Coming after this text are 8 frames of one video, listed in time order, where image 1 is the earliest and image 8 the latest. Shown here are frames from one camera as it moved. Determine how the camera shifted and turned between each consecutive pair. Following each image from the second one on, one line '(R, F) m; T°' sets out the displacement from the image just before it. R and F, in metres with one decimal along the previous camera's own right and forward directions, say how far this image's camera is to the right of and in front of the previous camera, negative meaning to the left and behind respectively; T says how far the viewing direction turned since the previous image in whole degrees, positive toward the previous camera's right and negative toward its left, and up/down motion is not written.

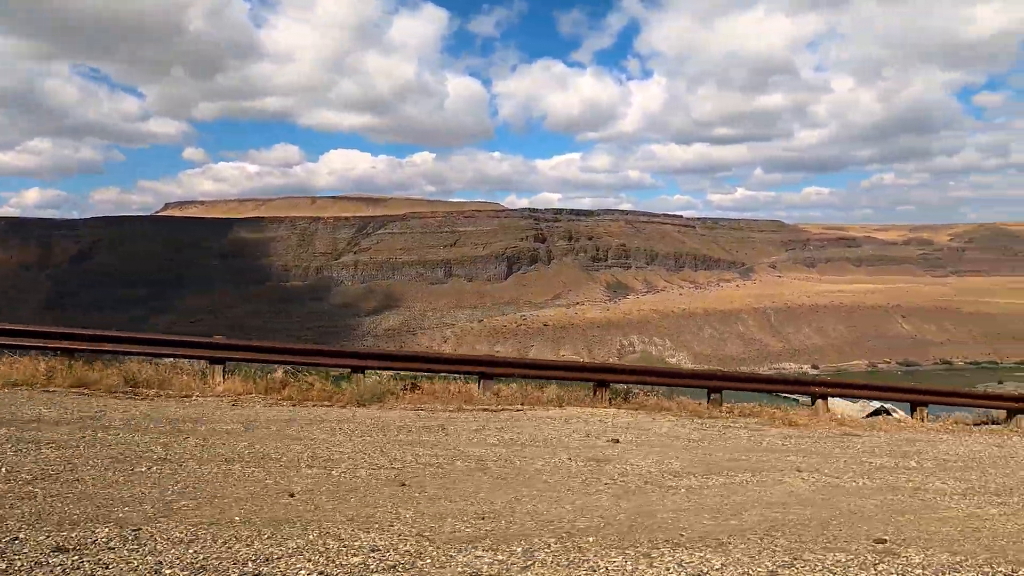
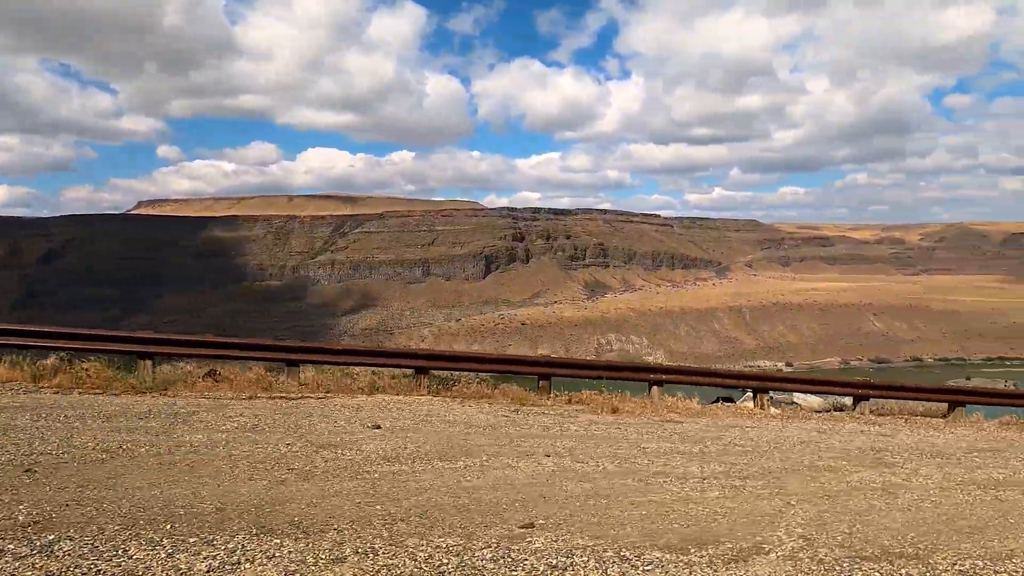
(+0.3, +0.1) m; +2°
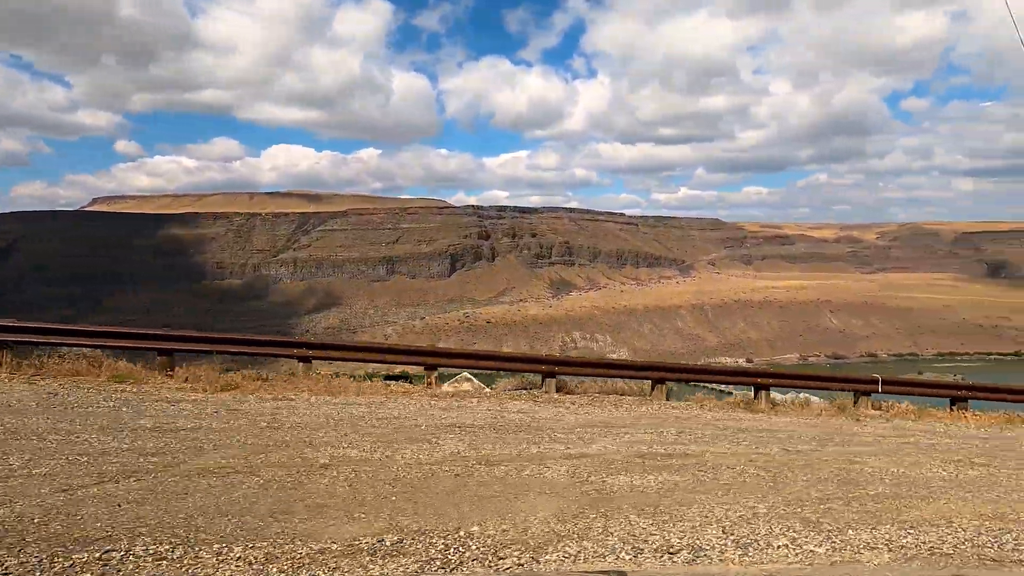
(+1.0, +0.2) m; +3°
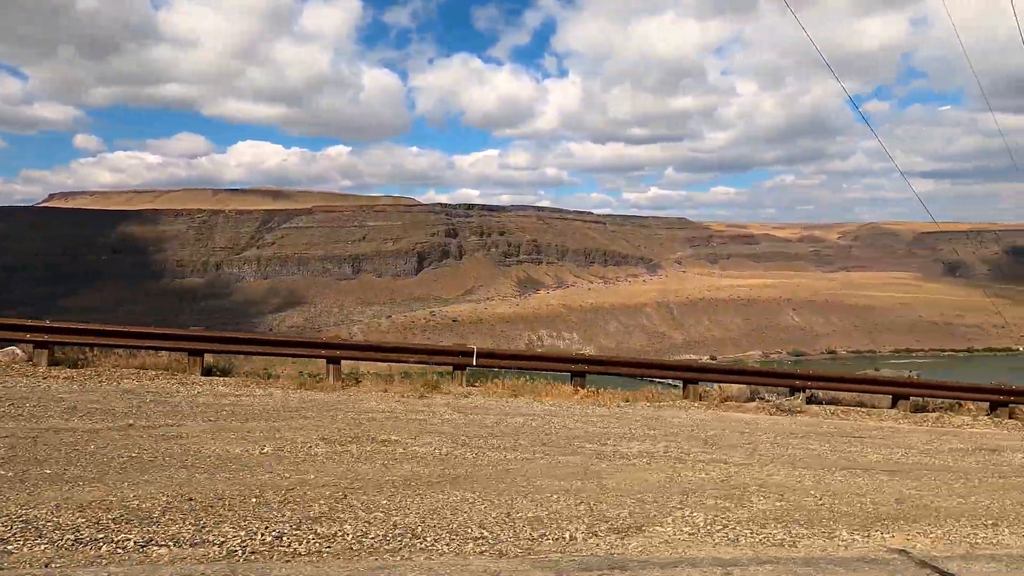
(+1.1, +0.2) m; +2°
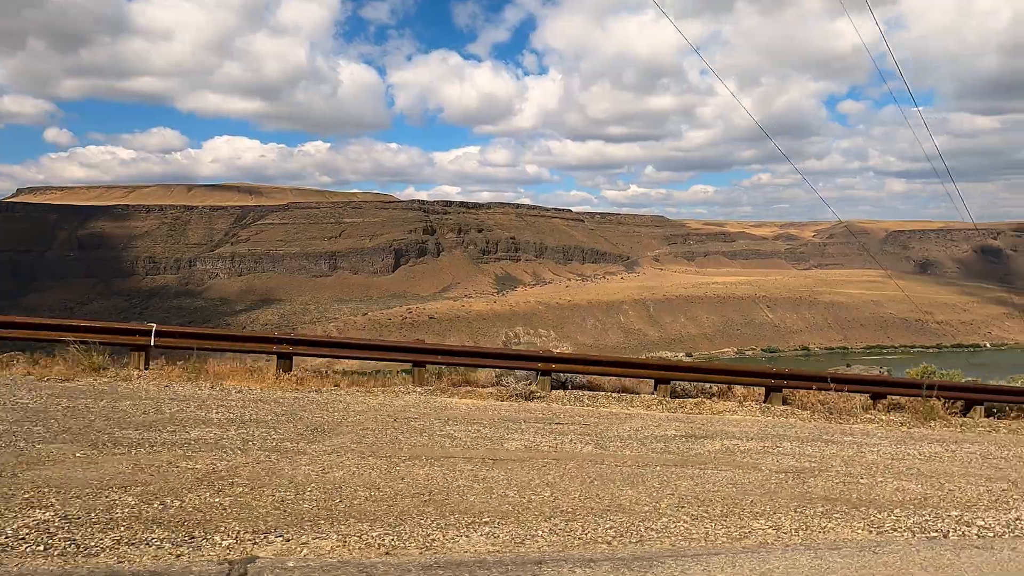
(+0.8, +0.2) m; +2°
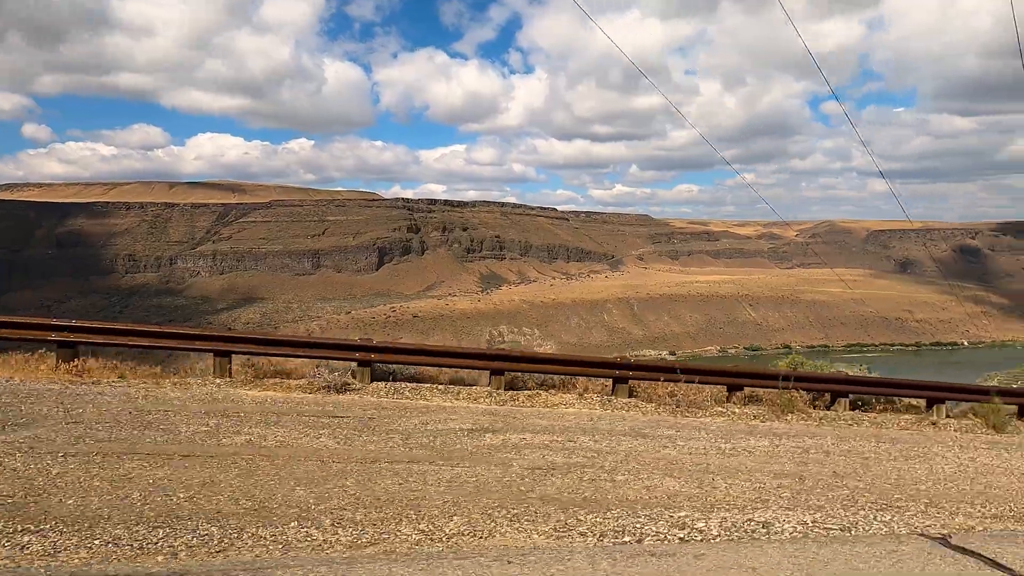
(+0.5, +0.1) m; +1°
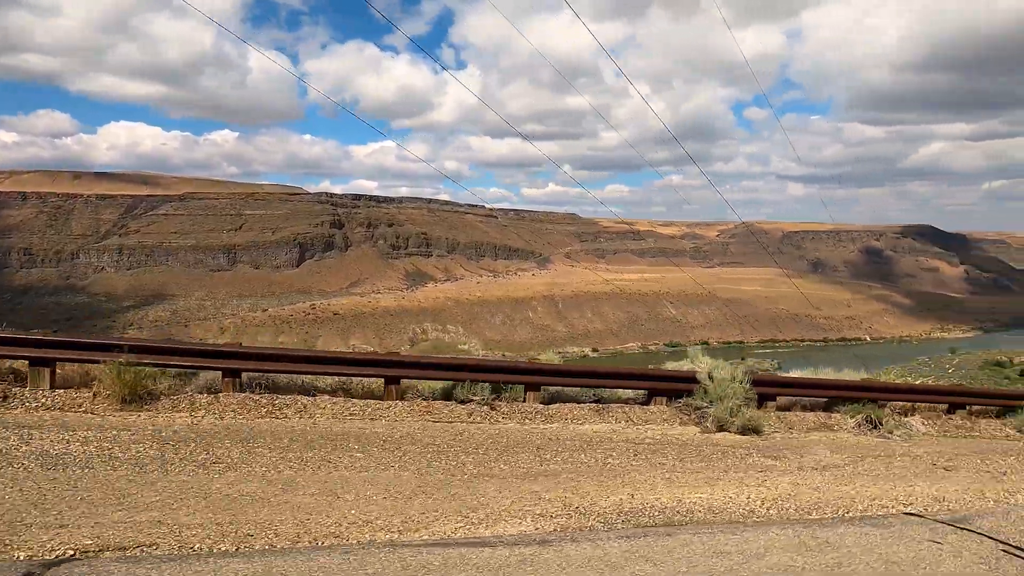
(+2.3, +0.7) m; +6°
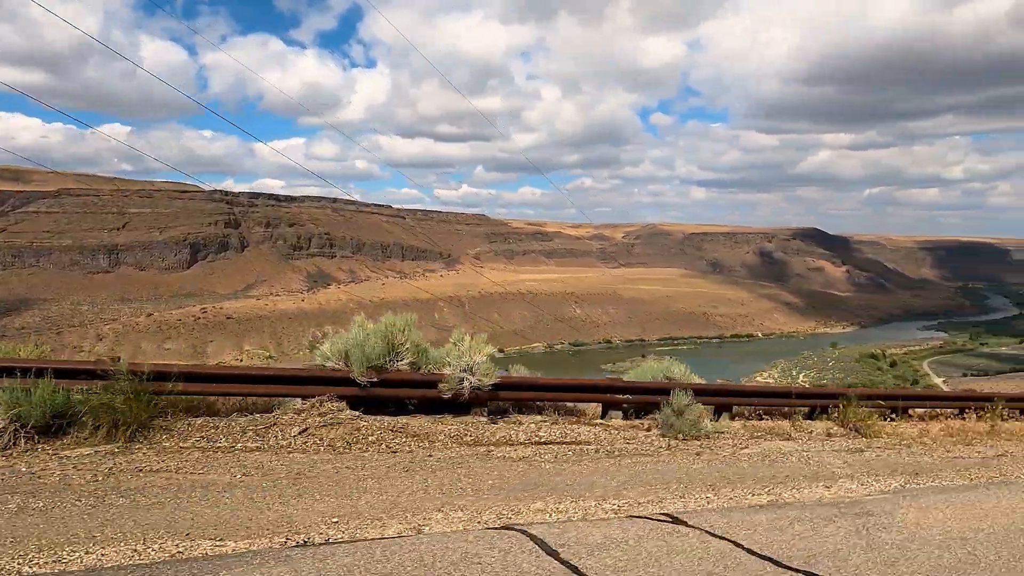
(+1.9, +0.9) m; +7°
